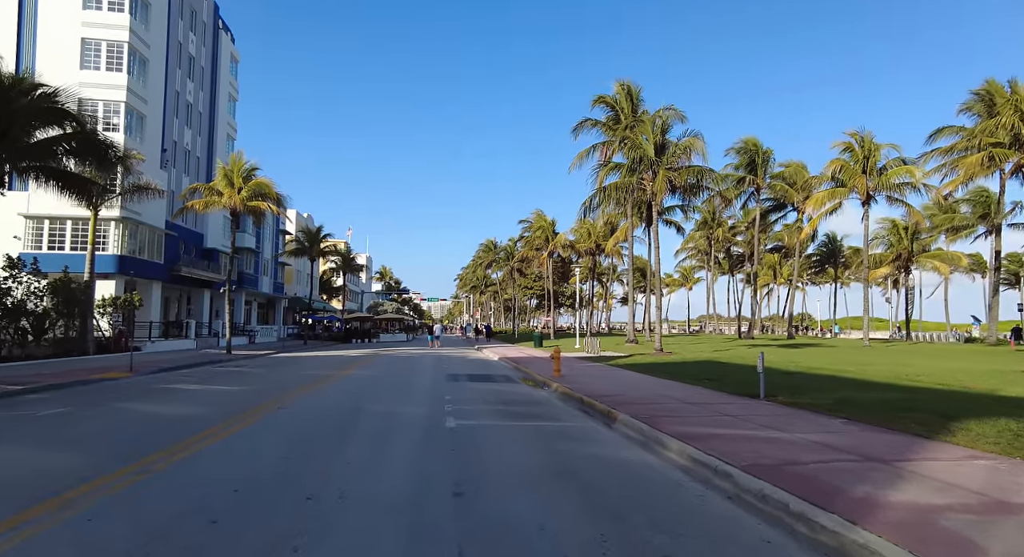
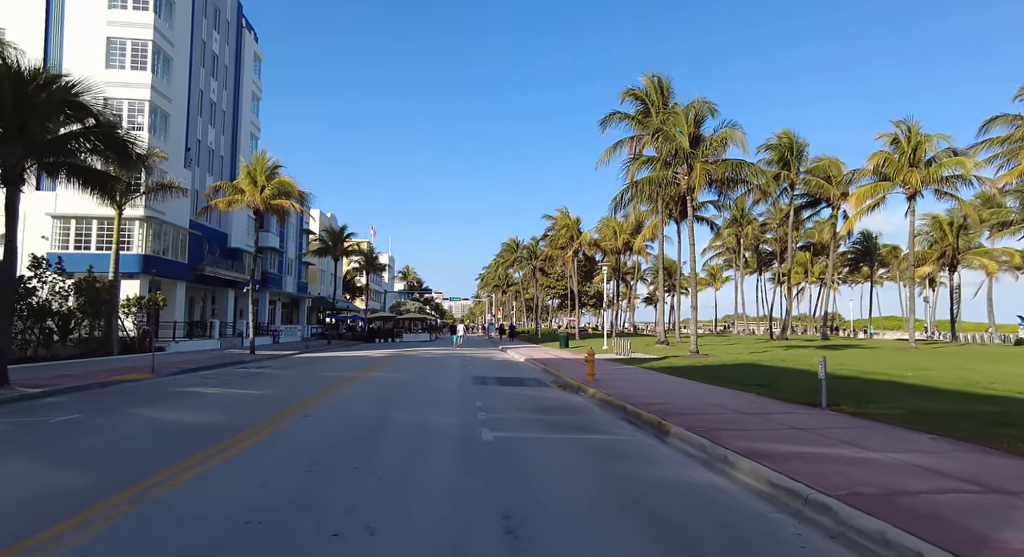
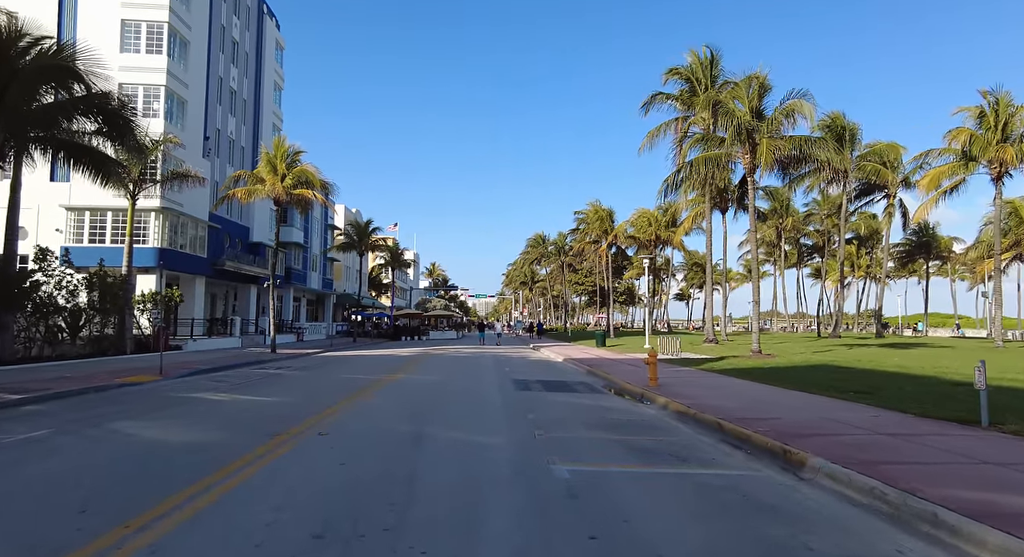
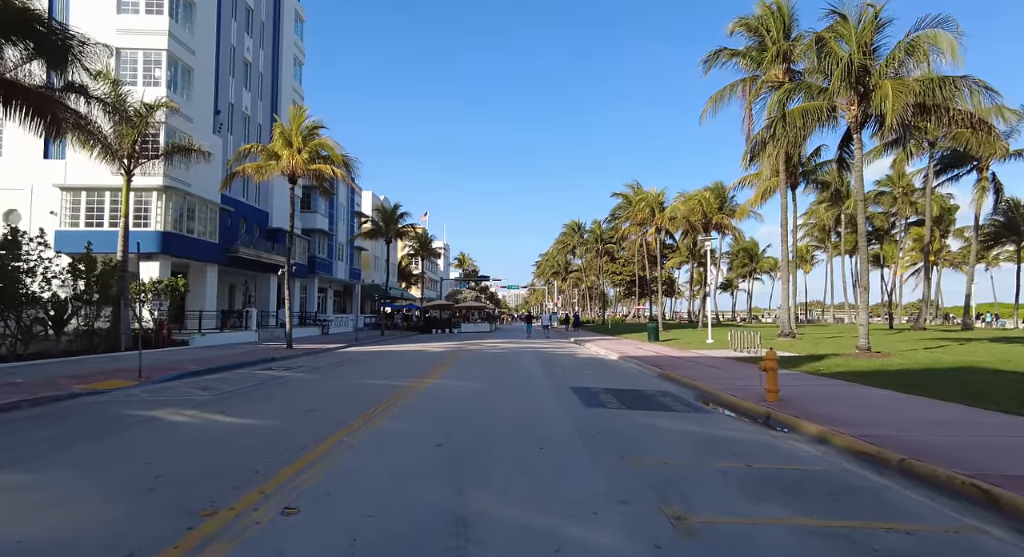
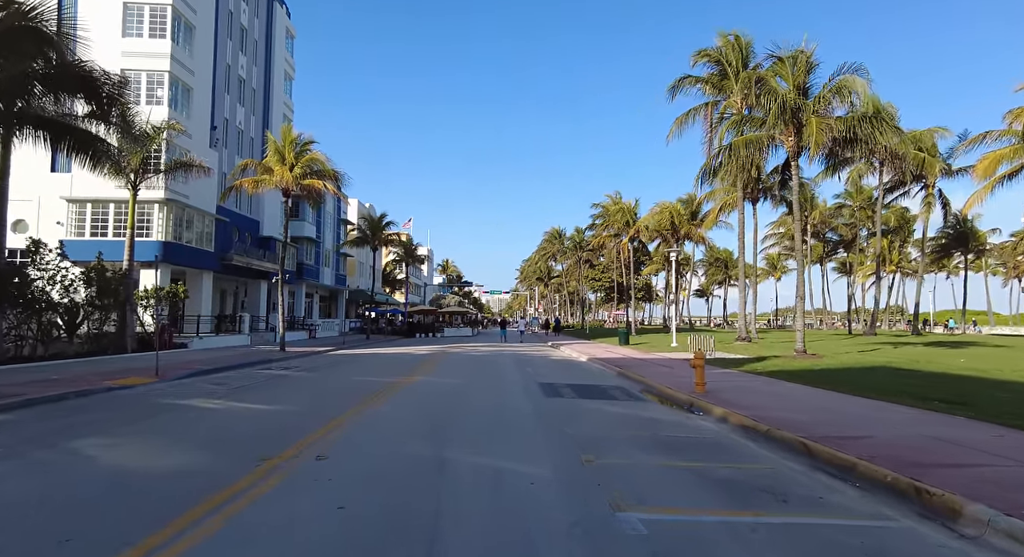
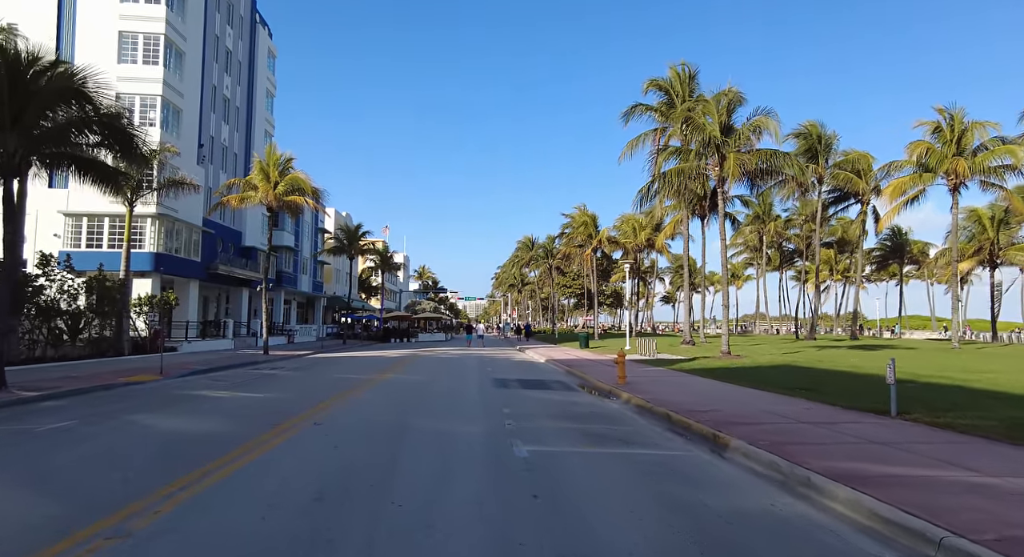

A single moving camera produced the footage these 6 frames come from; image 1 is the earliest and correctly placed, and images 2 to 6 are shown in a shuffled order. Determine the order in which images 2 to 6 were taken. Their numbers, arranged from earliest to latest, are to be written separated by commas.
2, 6, 3, 5, 4
